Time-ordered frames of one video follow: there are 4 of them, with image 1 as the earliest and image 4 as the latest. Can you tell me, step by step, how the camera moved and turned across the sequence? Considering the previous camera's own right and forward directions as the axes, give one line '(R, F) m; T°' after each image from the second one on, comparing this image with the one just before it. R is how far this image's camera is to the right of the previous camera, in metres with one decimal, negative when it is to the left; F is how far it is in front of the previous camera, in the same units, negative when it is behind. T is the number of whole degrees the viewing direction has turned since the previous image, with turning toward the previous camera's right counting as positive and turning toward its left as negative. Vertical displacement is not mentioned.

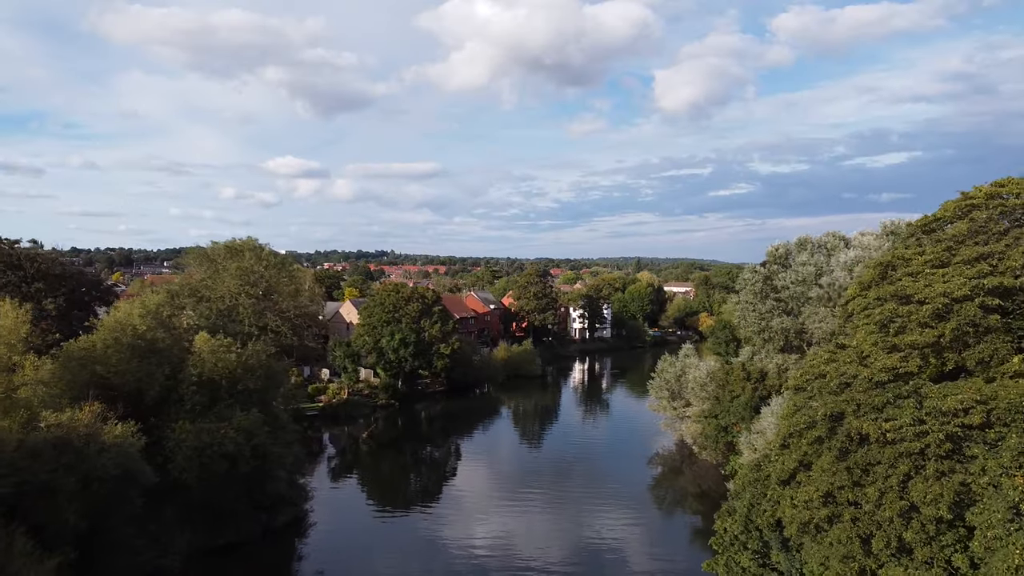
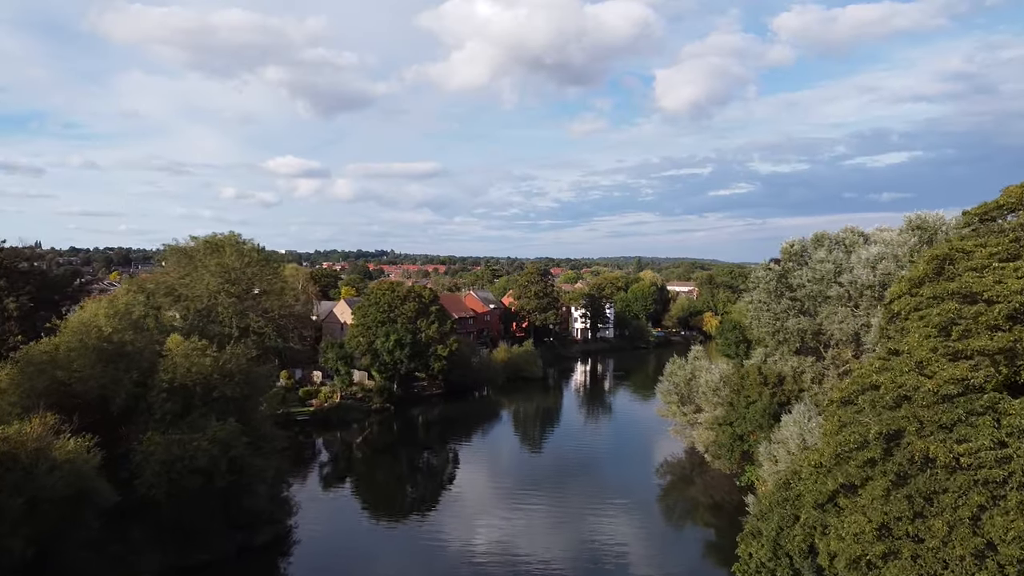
(0.0, +1.6) m; 0°
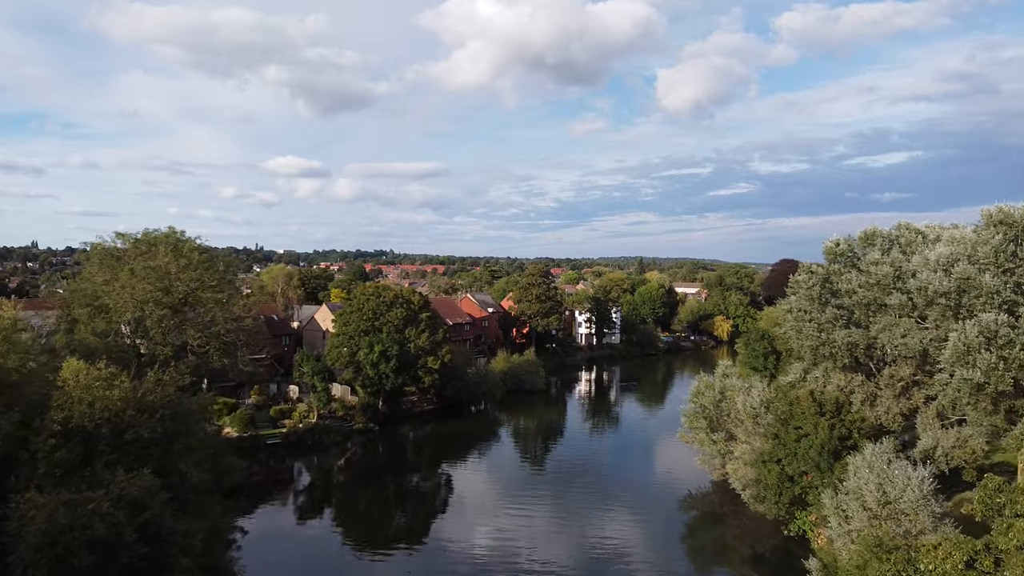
(0.0, +4.0) m; 0°
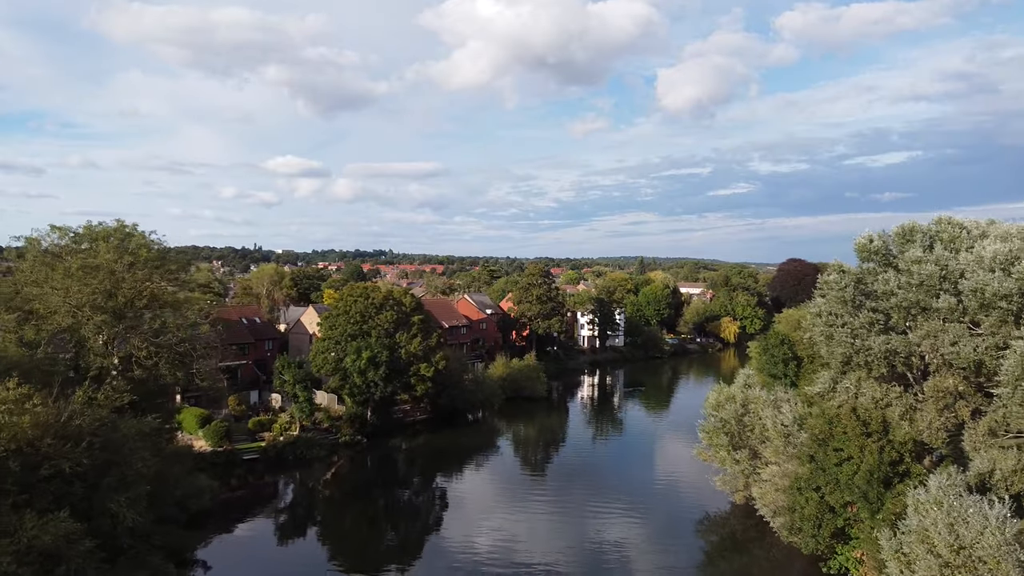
(0.0, +2.4) m; 0°
